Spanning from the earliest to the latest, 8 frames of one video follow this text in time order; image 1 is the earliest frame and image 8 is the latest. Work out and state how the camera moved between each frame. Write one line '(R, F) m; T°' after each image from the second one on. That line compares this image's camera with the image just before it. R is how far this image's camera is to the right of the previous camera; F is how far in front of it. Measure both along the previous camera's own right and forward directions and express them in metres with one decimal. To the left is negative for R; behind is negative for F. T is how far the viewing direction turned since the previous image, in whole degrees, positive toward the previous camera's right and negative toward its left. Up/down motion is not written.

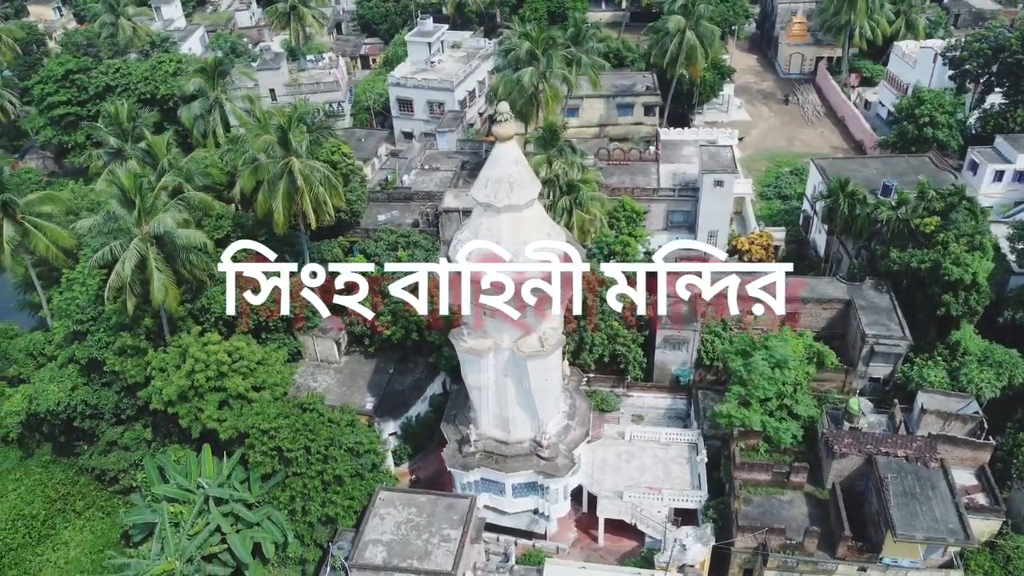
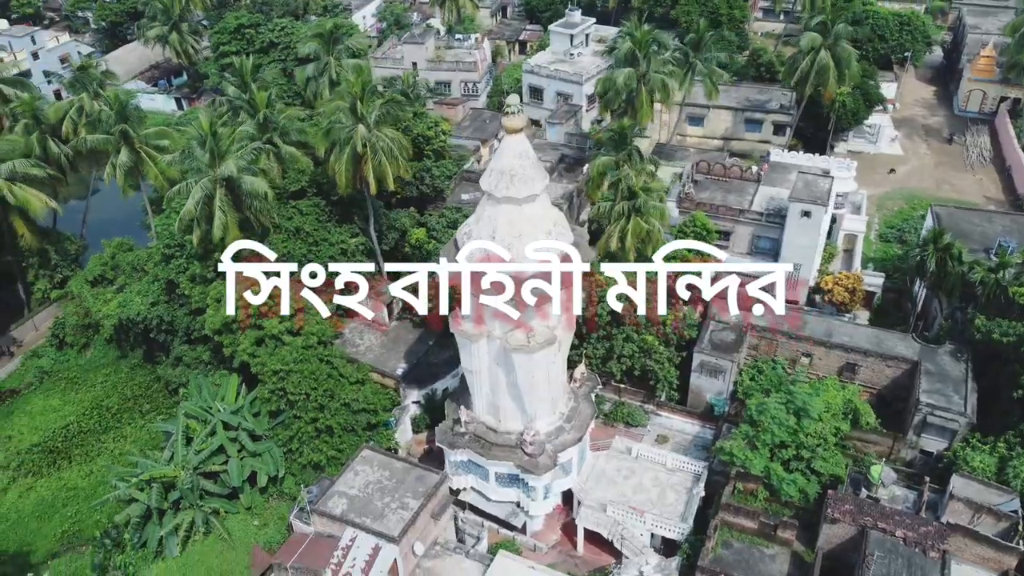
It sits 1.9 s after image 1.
(+5.0, +0.4) m; -13°
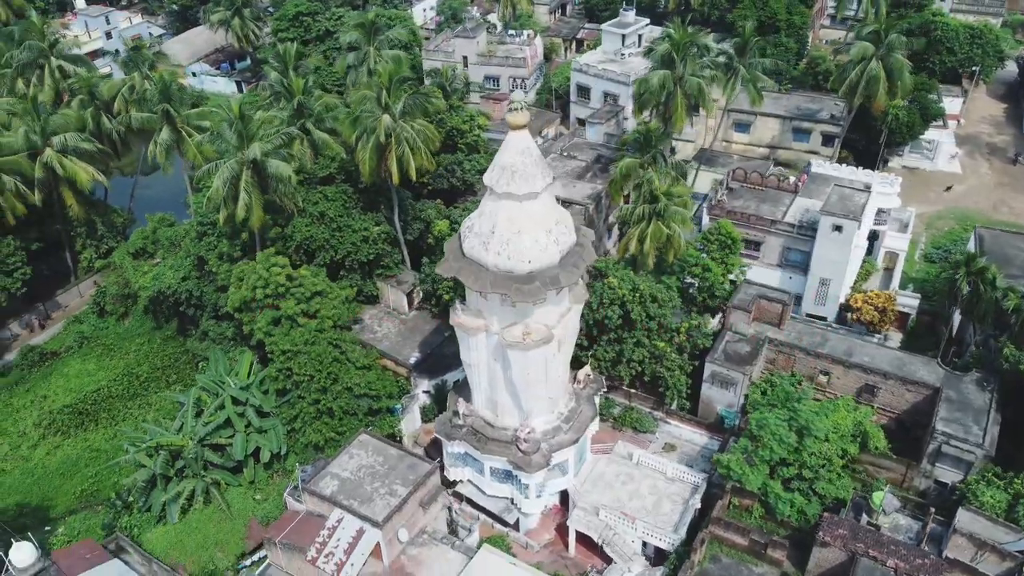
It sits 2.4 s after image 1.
(+1.8, +0.1) m; -5°
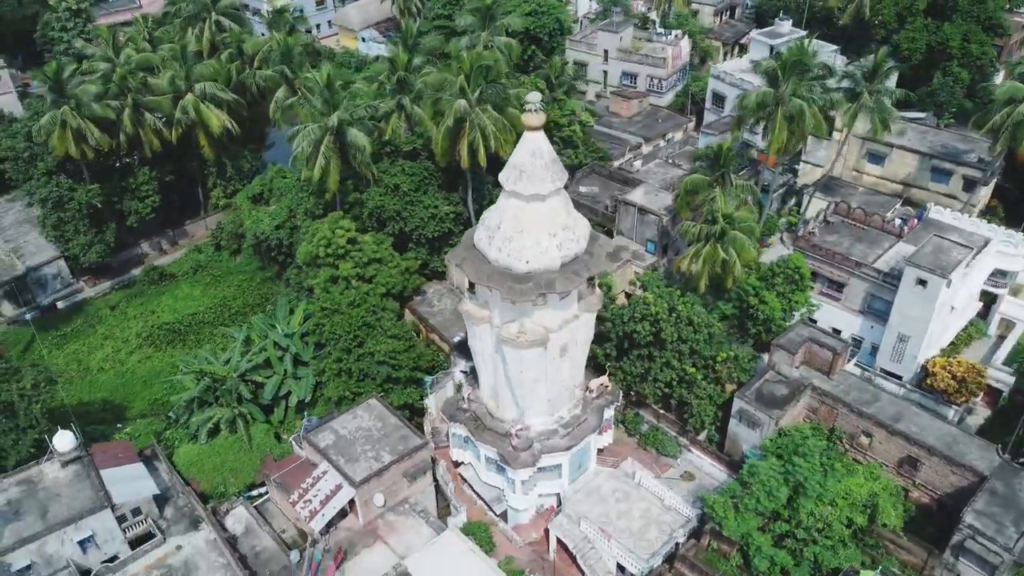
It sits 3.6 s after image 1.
(+4.8, +0.3) m; -13°
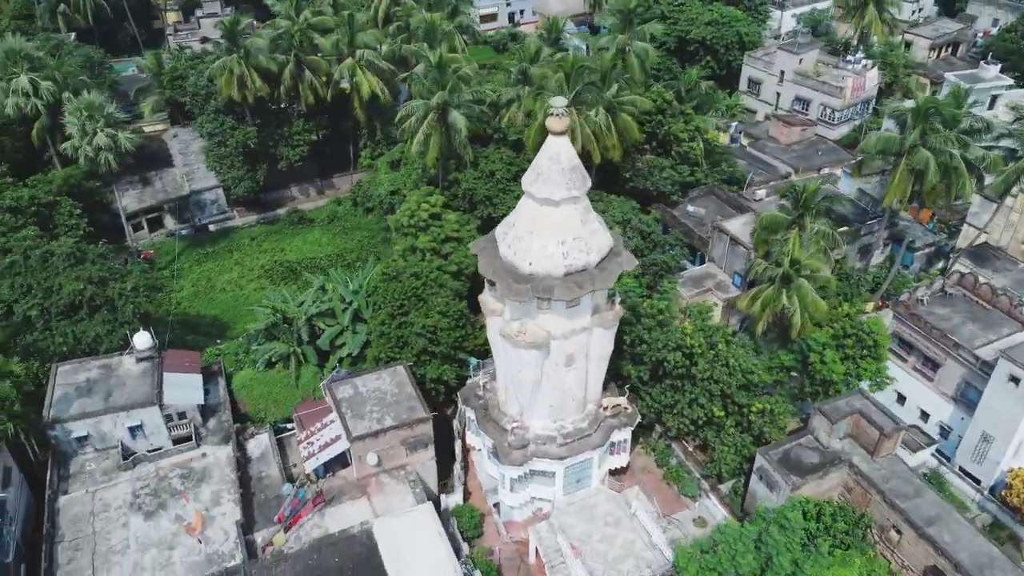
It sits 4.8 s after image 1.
(+5.5, +0.6) m; -15°
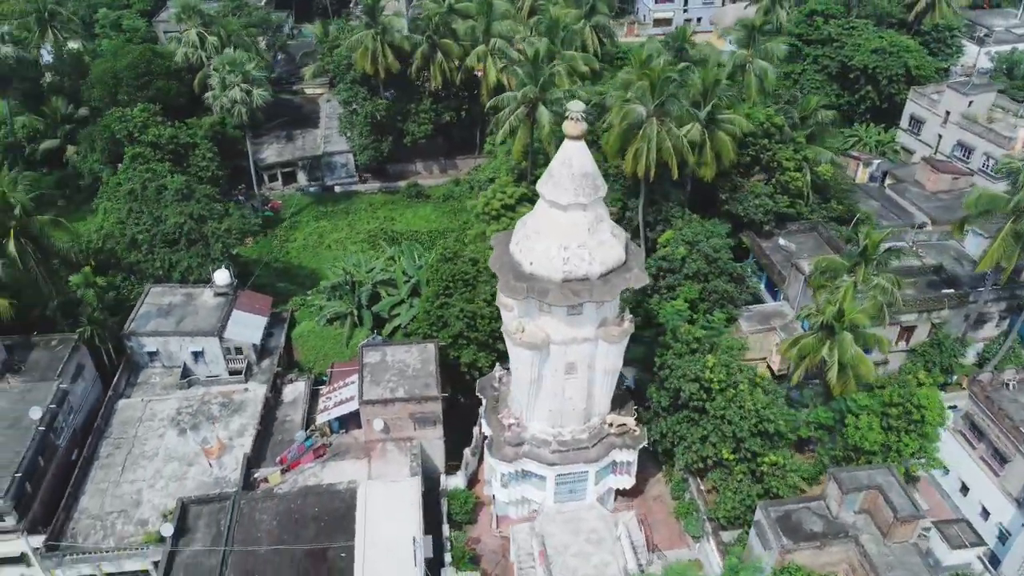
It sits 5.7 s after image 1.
(+4.9, +0.5) m; -13°
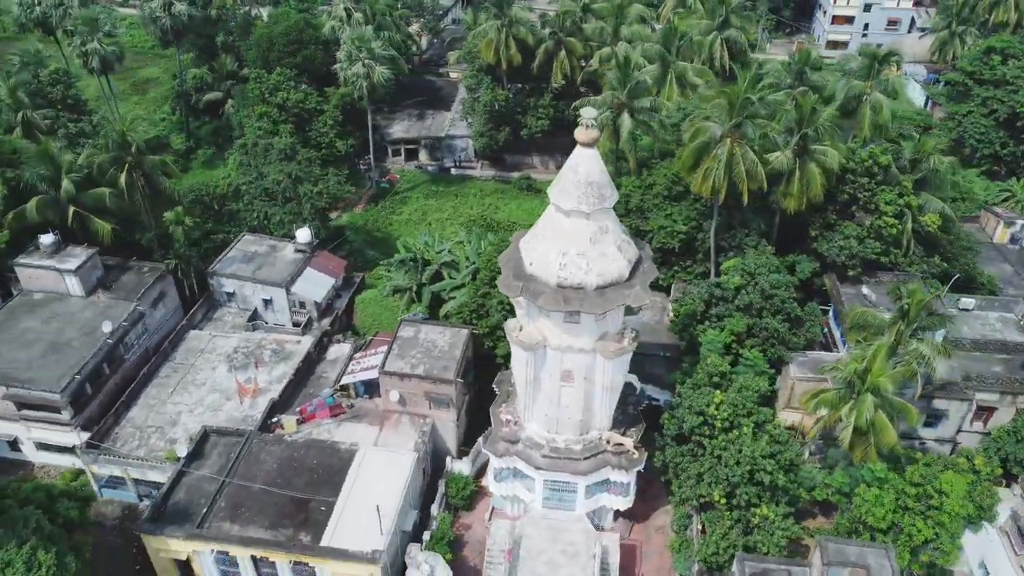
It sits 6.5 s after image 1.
(+4.7, +0.4) m; -12°
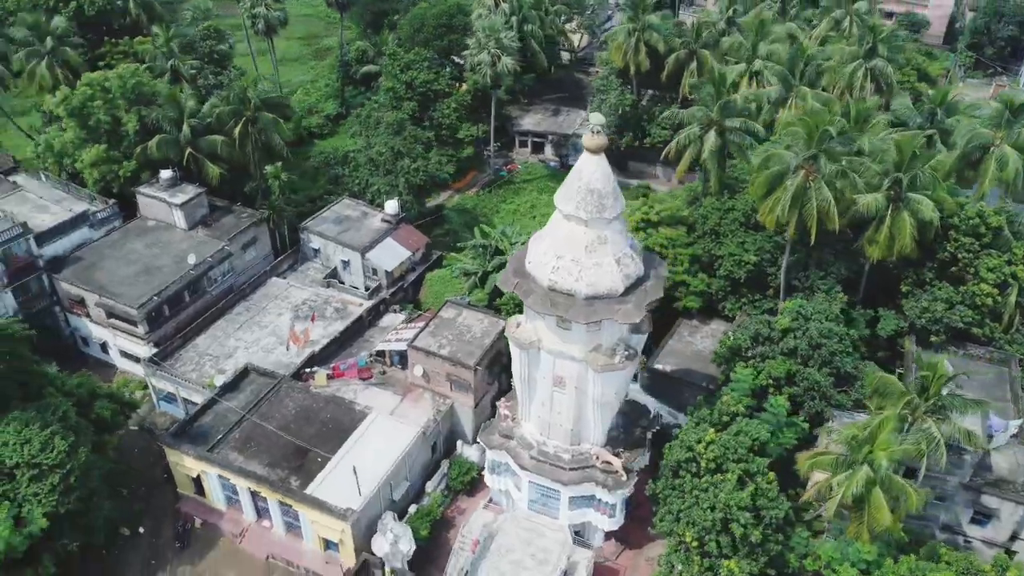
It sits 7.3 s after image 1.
(+4.9, +0.5) m; -13°
